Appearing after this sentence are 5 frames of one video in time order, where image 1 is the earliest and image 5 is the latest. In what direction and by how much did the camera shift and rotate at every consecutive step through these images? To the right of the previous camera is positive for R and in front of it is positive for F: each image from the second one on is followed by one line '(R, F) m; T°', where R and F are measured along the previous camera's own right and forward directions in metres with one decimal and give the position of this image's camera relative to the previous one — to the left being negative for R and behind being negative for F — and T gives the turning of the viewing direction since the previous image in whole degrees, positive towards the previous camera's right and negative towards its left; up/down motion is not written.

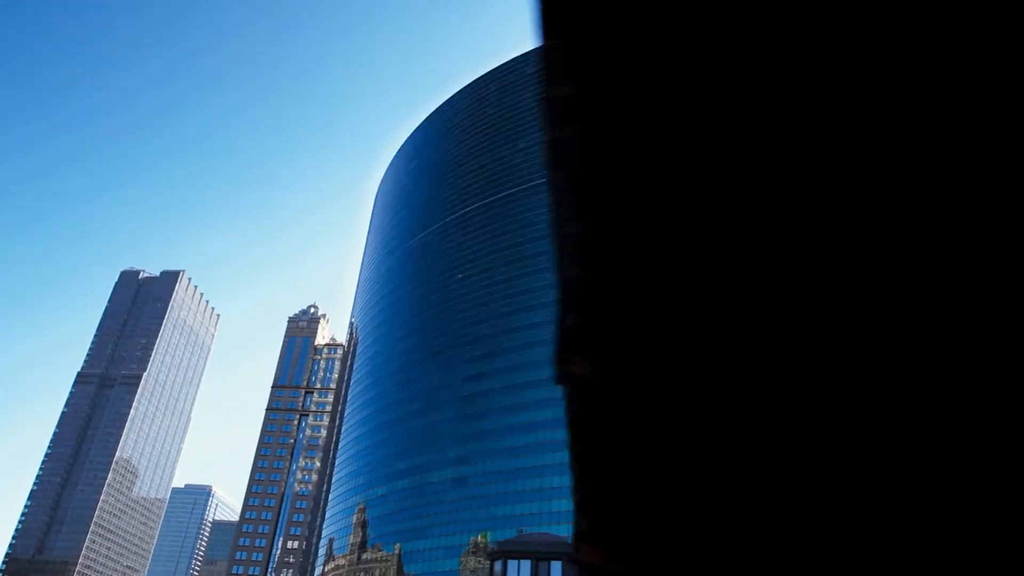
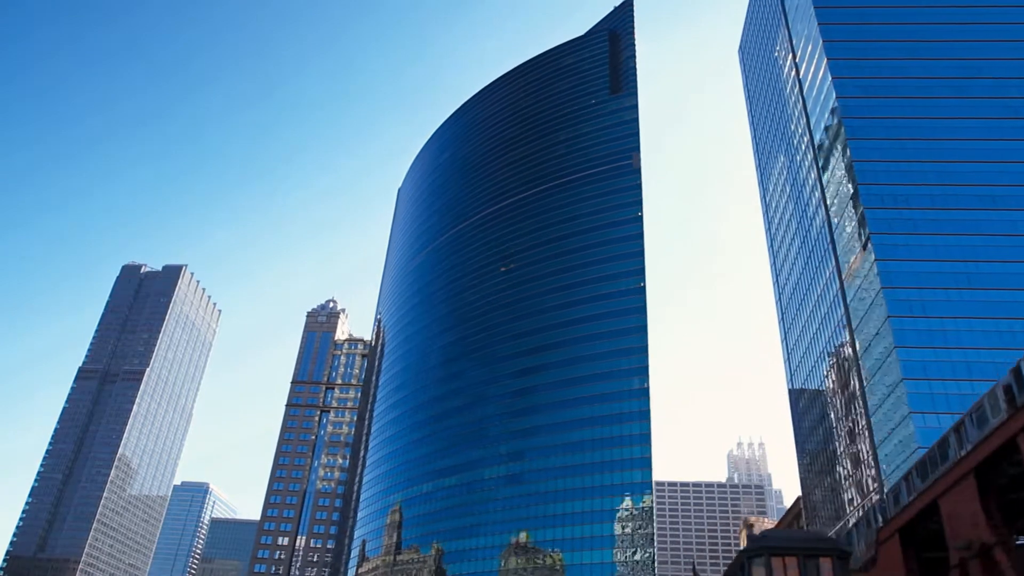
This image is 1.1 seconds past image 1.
(-12.2, +3.3) m; +1°
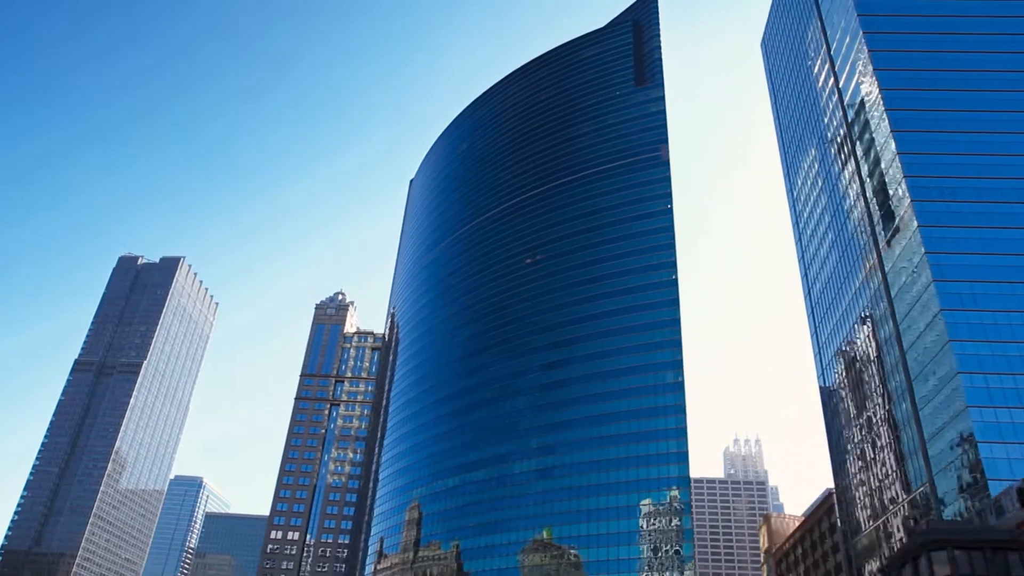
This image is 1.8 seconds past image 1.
(-7.9, +2.0) m; +1°
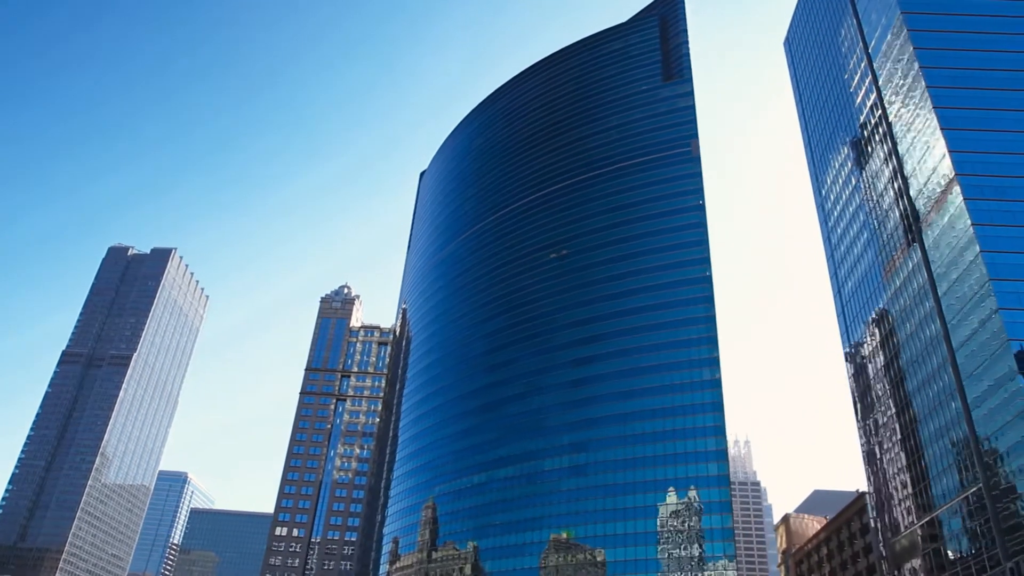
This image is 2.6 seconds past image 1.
(-9.3, +2.6) m; +1°
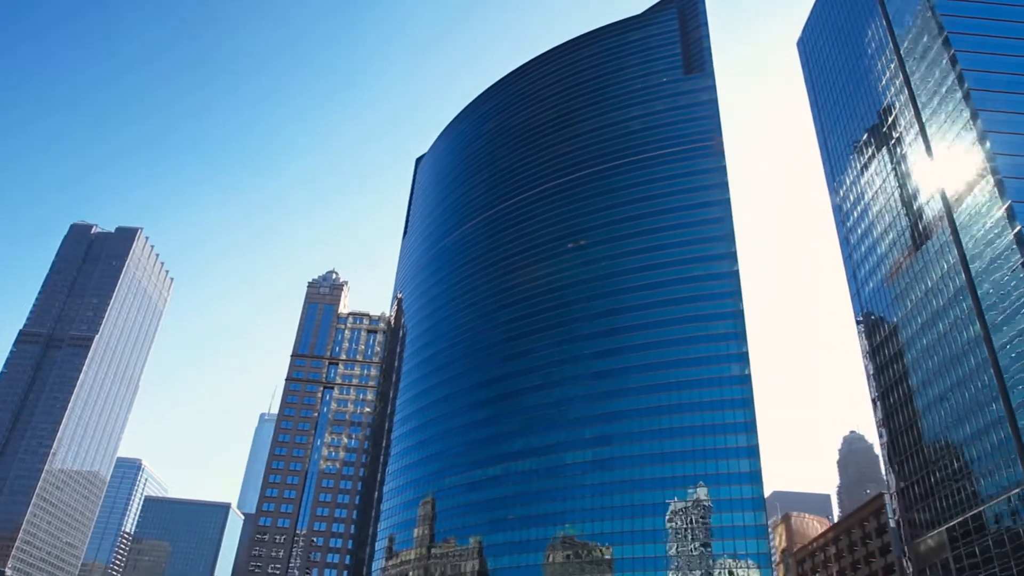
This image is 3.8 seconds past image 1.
(-12.2, +4.2) m; +3°
